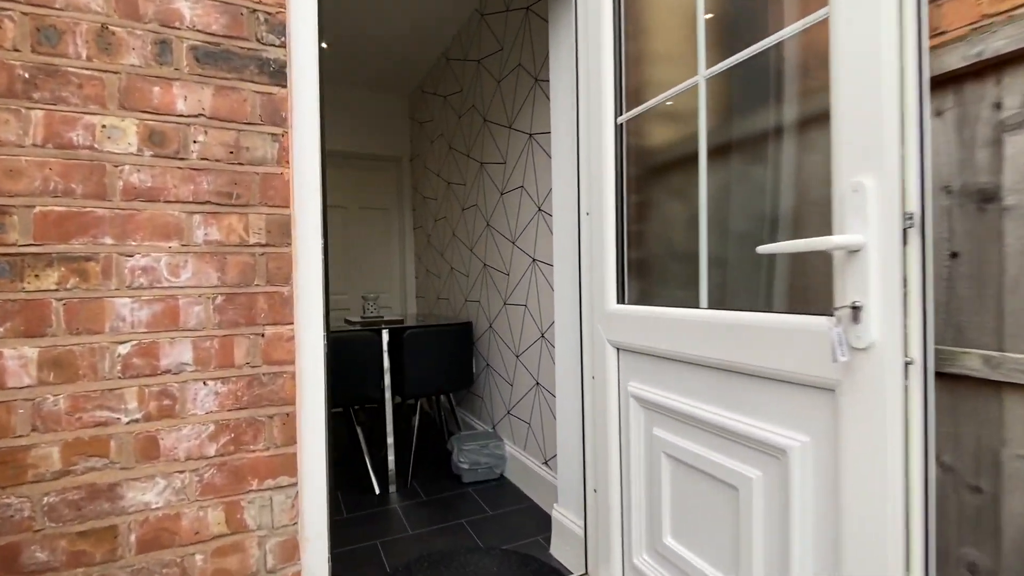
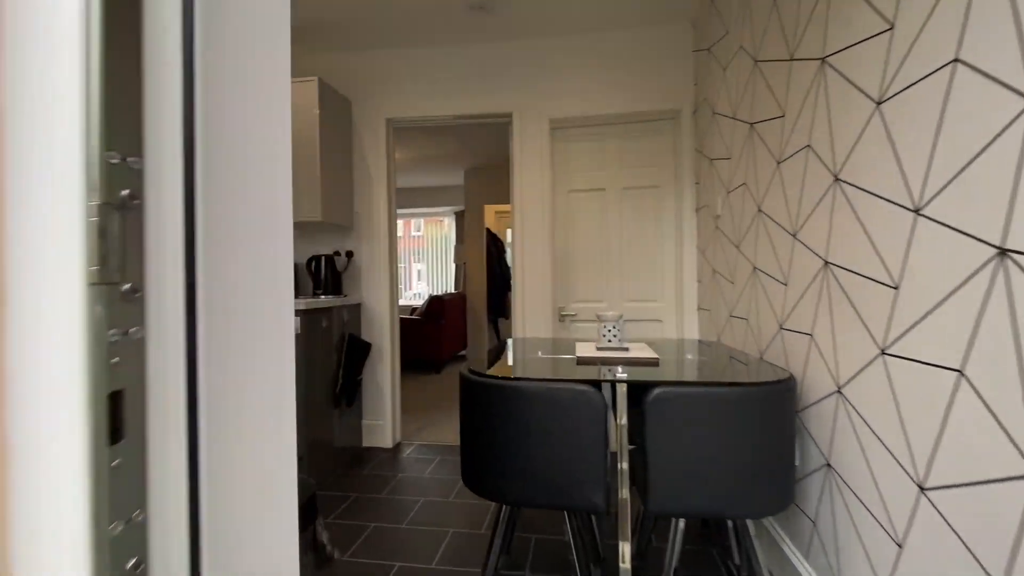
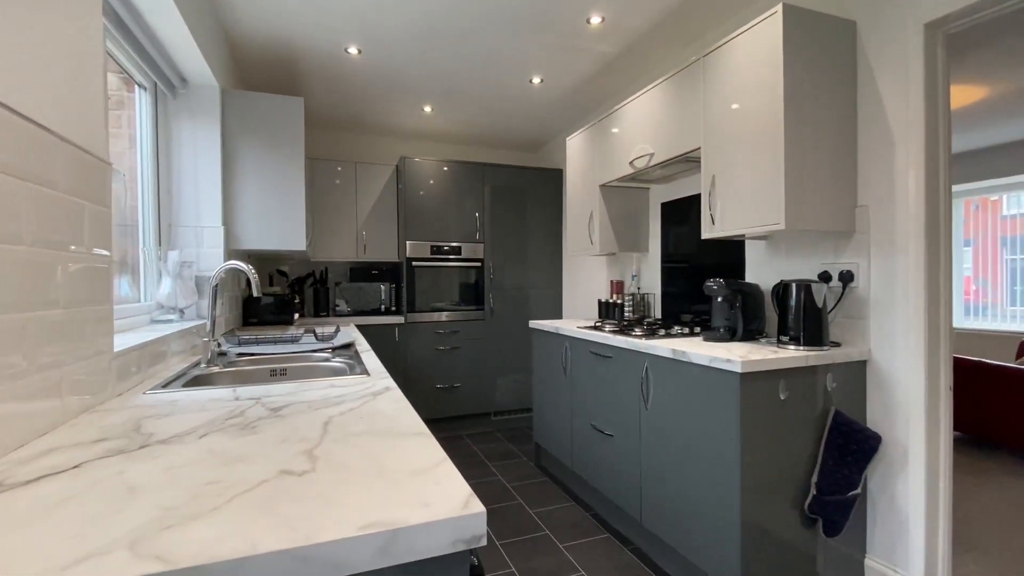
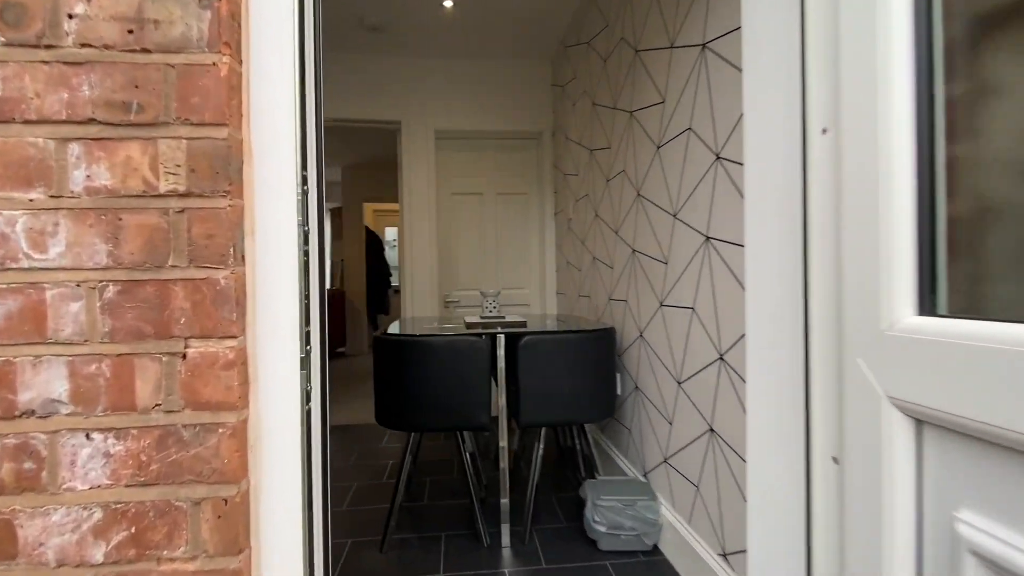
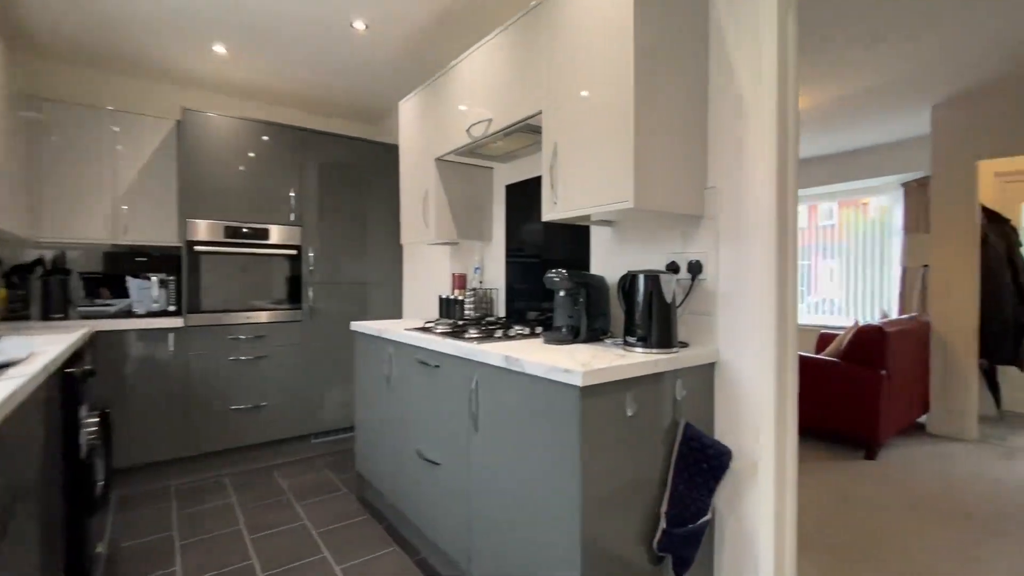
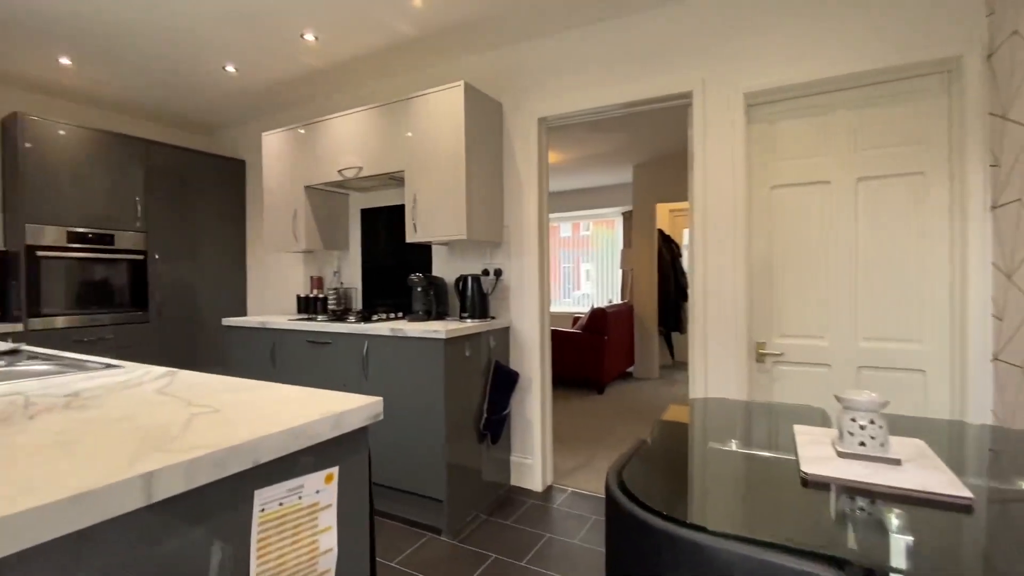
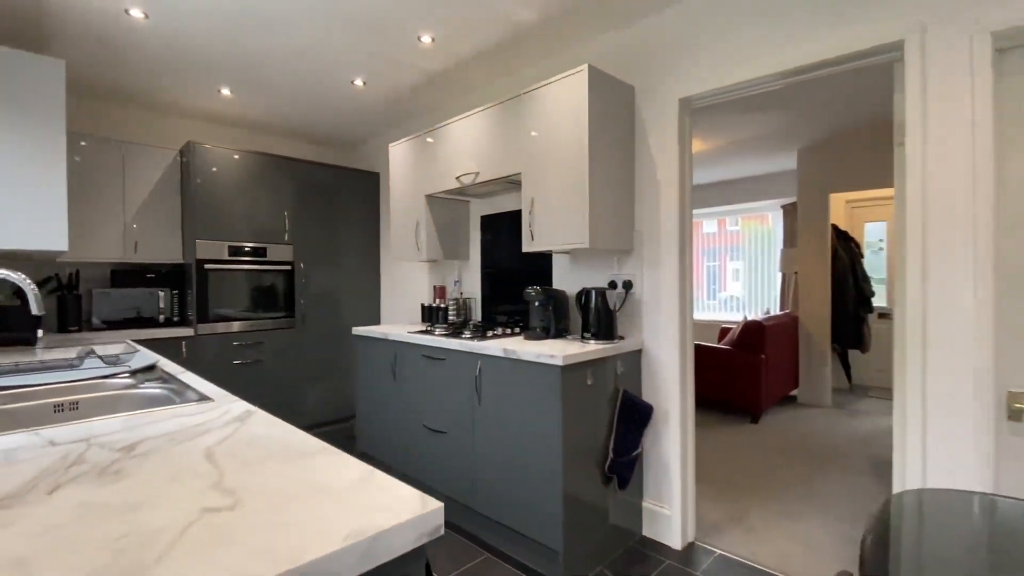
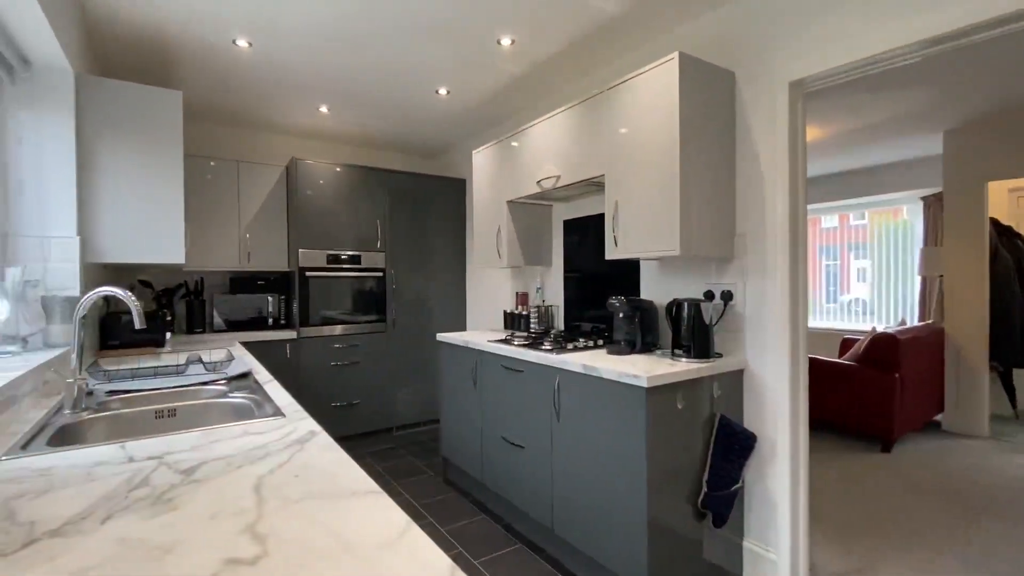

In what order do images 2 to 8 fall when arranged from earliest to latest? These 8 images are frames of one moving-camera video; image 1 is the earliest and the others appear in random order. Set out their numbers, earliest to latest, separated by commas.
4, 2, 6, 7, 8, 3, 5
